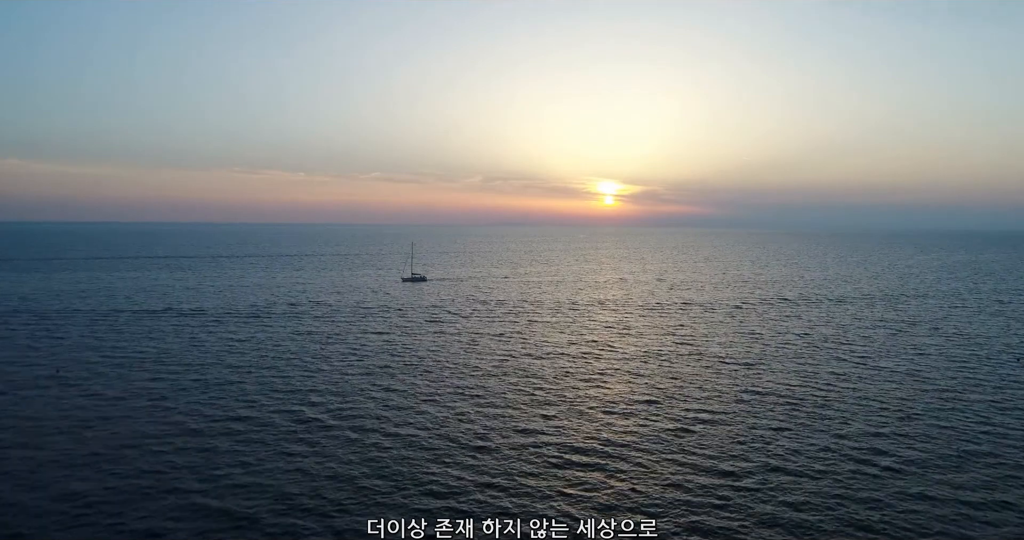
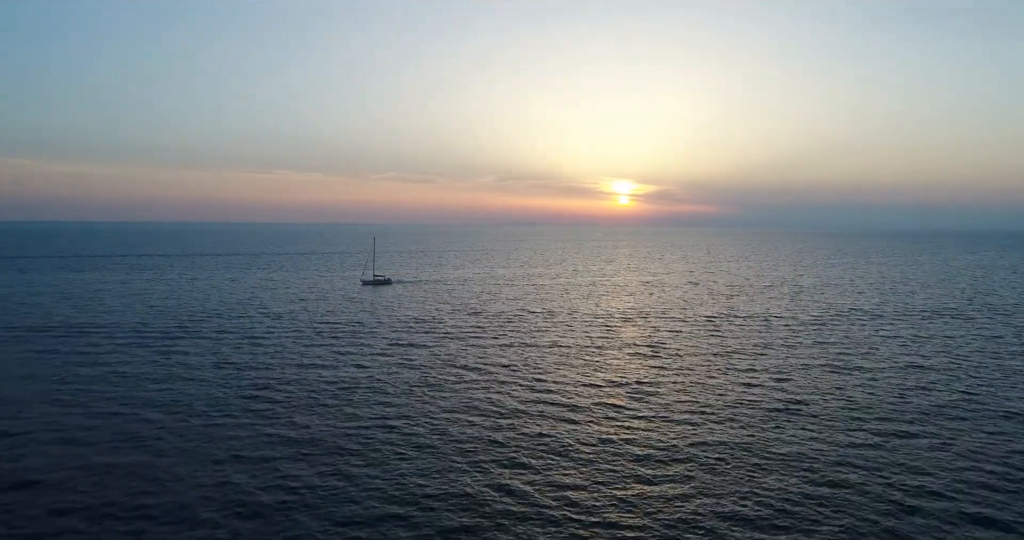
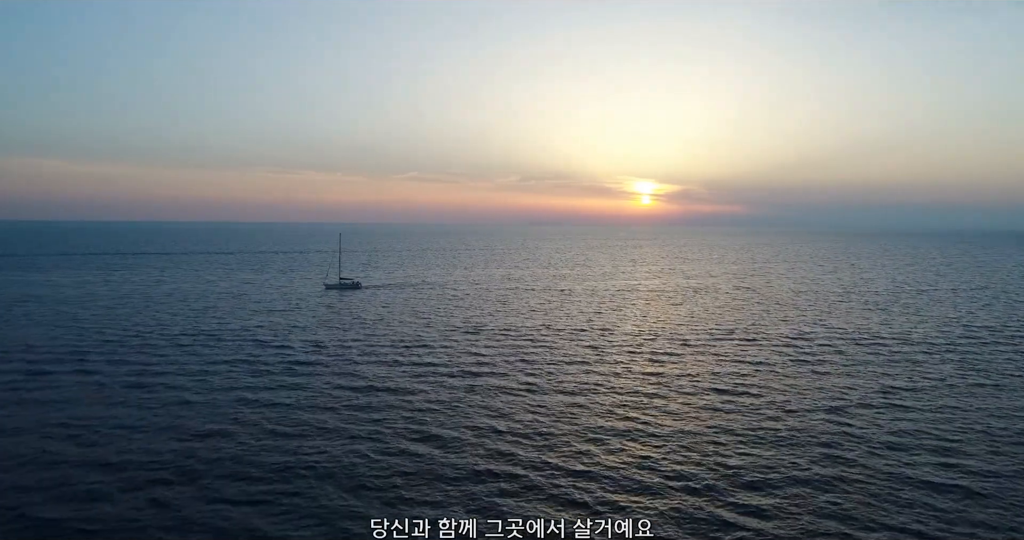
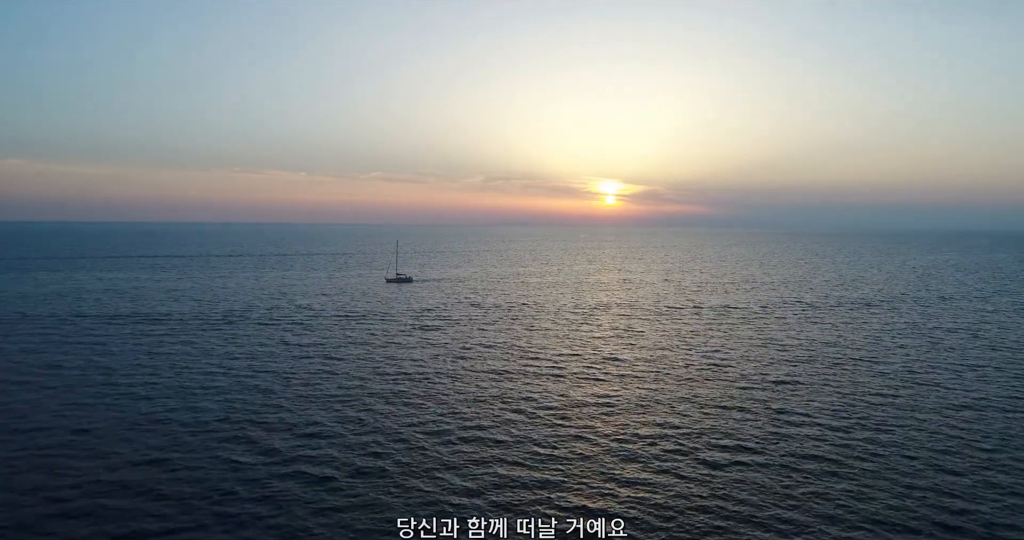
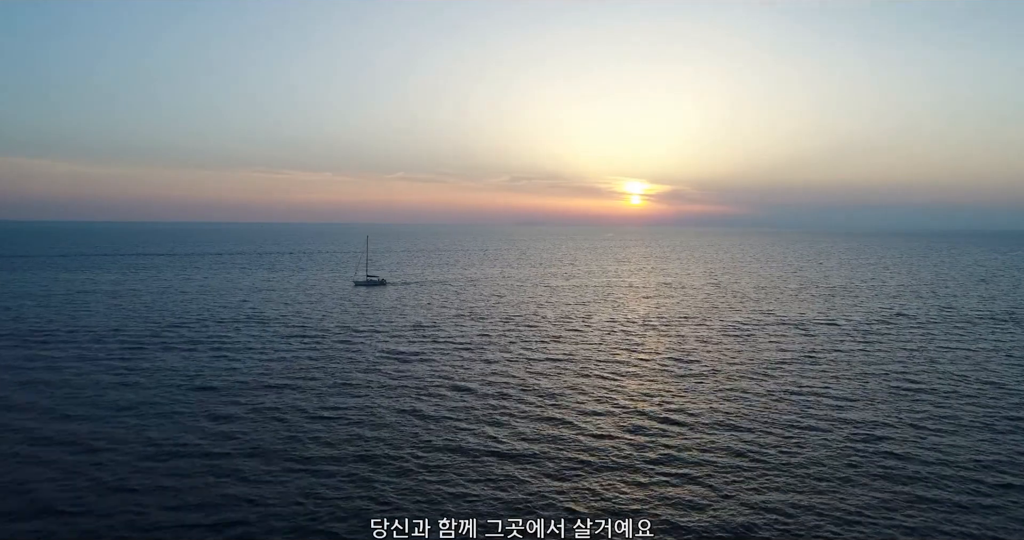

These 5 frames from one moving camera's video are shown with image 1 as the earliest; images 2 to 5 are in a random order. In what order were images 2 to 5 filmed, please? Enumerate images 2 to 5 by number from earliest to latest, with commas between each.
4, 2, 5, 3
